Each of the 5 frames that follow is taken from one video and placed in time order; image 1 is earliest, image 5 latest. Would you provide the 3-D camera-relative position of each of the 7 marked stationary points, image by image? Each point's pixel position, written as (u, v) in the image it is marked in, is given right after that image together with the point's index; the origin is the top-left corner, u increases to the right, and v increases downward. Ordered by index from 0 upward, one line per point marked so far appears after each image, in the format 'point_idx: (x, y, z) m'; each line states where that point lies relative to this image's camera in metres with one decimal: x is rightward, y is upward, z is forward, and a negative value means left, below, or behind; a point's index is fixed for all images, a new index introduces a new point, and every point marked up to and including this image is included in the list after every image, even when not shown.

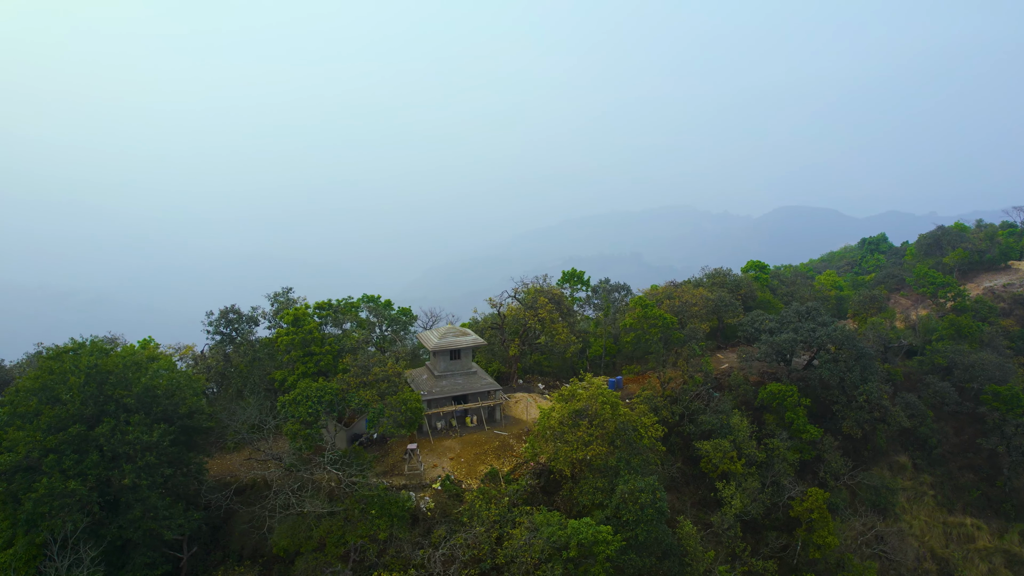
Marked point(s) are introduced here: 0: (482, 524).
0: (-1.1, -7.9, +15.0) m
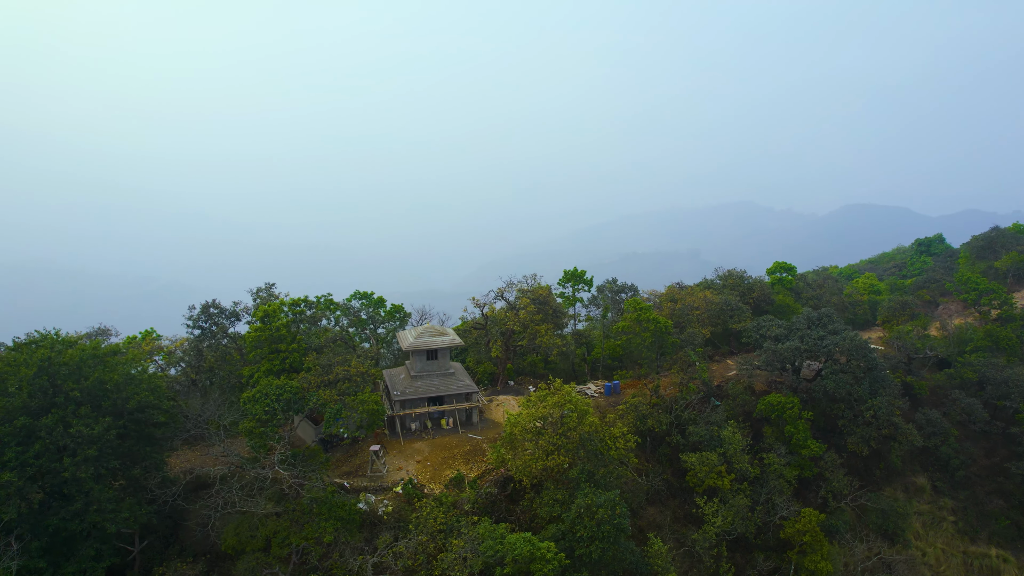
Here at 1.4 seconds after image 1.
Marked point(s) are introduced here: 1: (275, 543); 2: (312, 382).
0: (-2.8, -7.9, +14.4) m
1: (-7.5, -8.2, +14.4) m
2: (-8.1, -3.8, +18.1) m
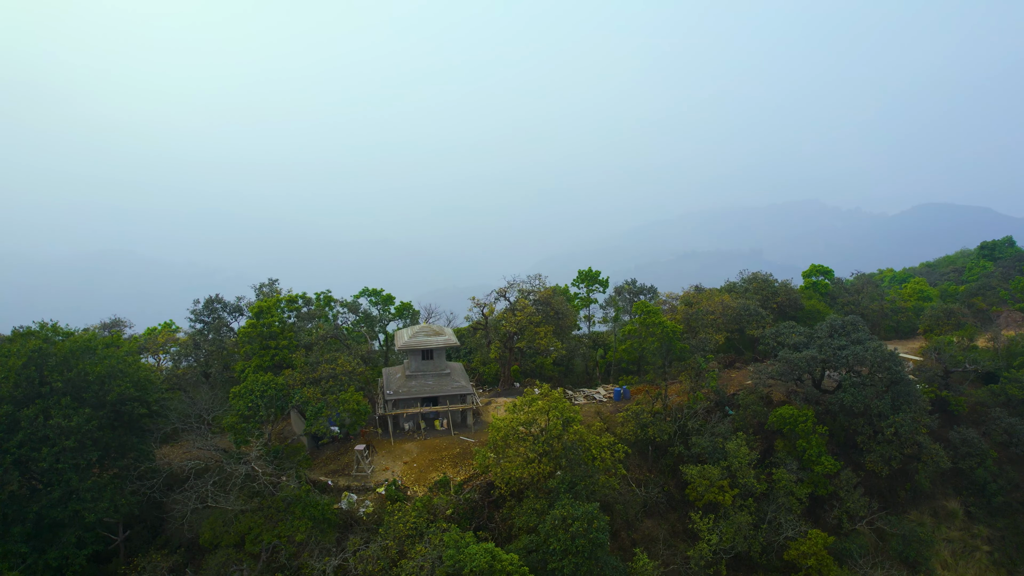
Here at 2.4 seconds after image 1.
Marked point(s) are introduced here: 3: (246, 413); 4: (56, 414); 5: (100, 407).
0: (-3.8, -7.8, +14.1) m
1: (-8.5, -8.1, +14.4) m
2: (-8.7, -3.7, +18.1) m
3: (-10.0, -4.7, +16.9) m
4: (-14.1, -3.9, +14.0) m
5: (-13.8, -4.0, +15.2) m
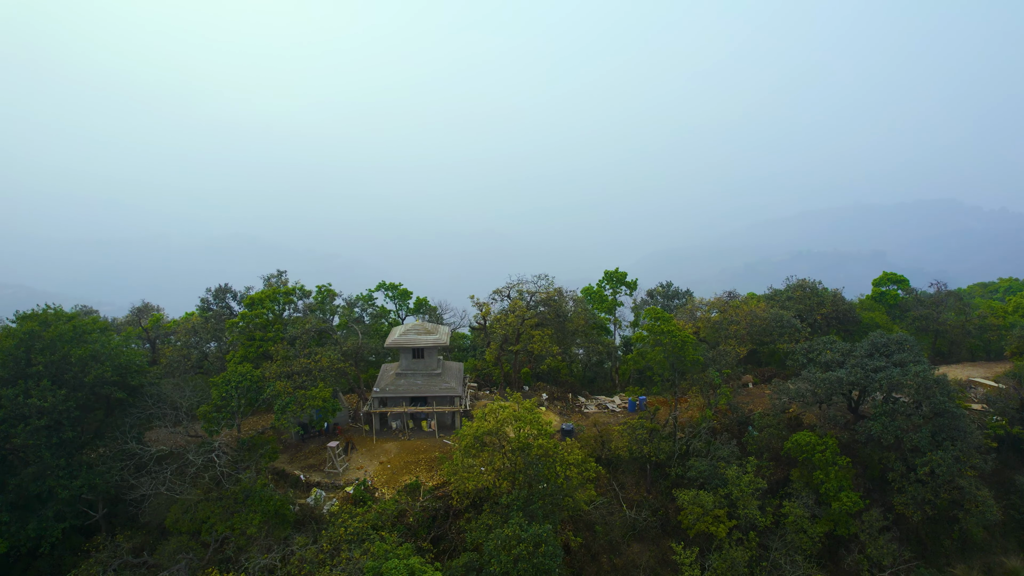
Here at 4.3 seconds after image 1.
0: (-5.5, -7.8, +13.8) m
1: (-10.1, -7.8, +14.7) m
2: (-9.7, -3.4, +18.3) m
3: (-11.3, -4.4, +17.3) m
4: (-15.6, -3.5, +14.9) m
5: (-15.2, -3.6, +16.0) m
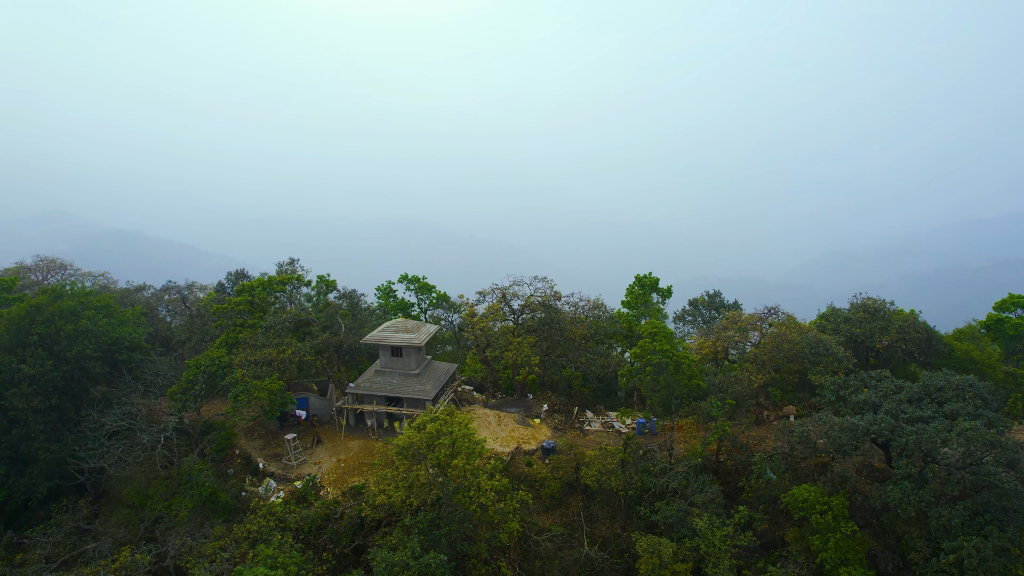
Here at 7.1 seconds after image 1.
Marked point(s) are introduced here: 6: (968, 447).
0: (-8.5, -7.7, +13.9) m
1: (-12.8, -7.5, +15.6) m
2: (-11.6, -3.1, +19.0) m
3: (-13.3, -4.0, +18.3) m
4: (-18.0, -2.8, +16.7) m
5: (-17.4, -3.0, +17.7) m
6: (+15.6, -5.4, +15.4) m
